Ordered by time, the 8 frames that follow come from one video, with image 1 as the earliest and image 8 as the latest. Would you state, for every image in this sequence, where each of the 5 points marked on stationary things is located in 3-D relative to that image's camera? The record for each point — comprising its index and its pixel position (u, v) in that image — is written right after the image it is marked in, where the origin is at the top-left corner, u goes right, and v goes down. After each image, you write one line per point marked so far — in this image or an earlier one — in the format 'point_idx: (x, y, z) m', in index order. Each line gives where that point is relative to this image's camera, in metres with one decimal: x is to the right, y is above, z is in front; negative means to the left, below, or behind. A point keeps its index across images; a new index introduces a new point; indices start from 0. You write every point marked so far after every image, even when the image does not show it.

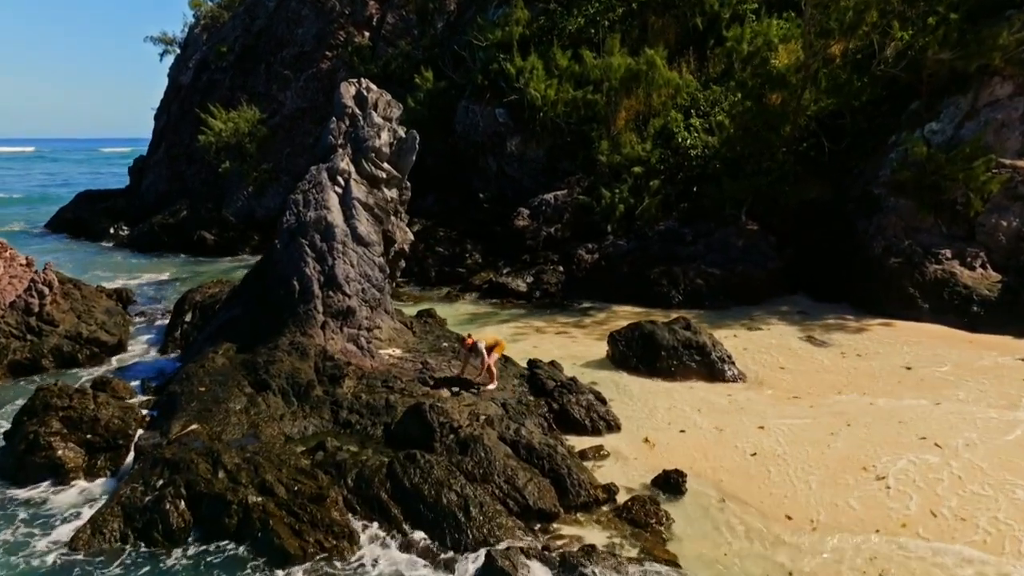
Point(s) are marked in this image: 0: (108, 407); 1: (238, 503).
0: (-6.6, -1.9, +11.6) m
1: (-3.4, -2.7, +8.9) m
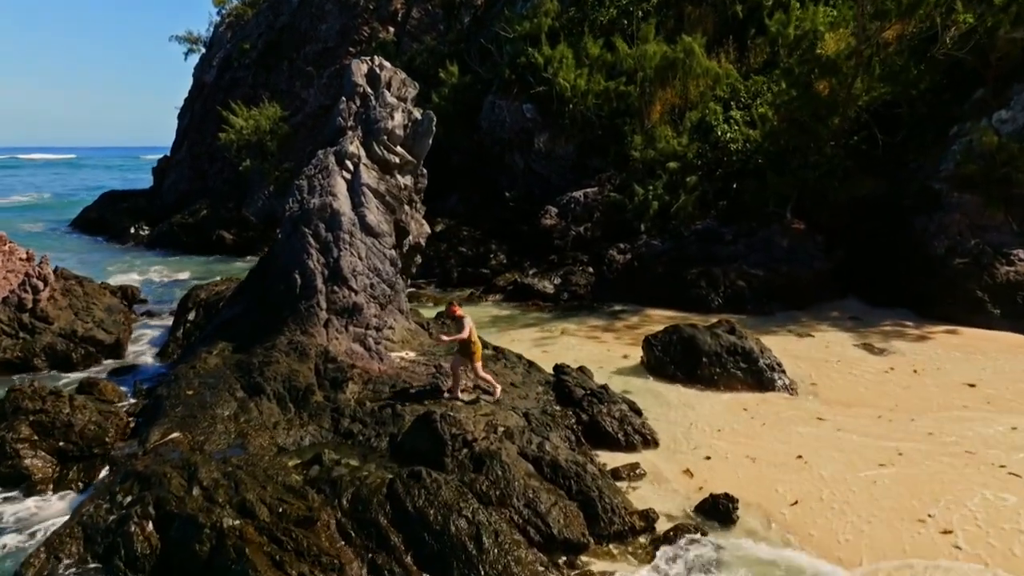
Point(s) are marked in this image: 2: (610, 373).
0: (-6.3, -1.8, +10.4) m
1: (-3.2, -2.5, +7.6) m
2: (+2.0, -1.8, +14.7) m
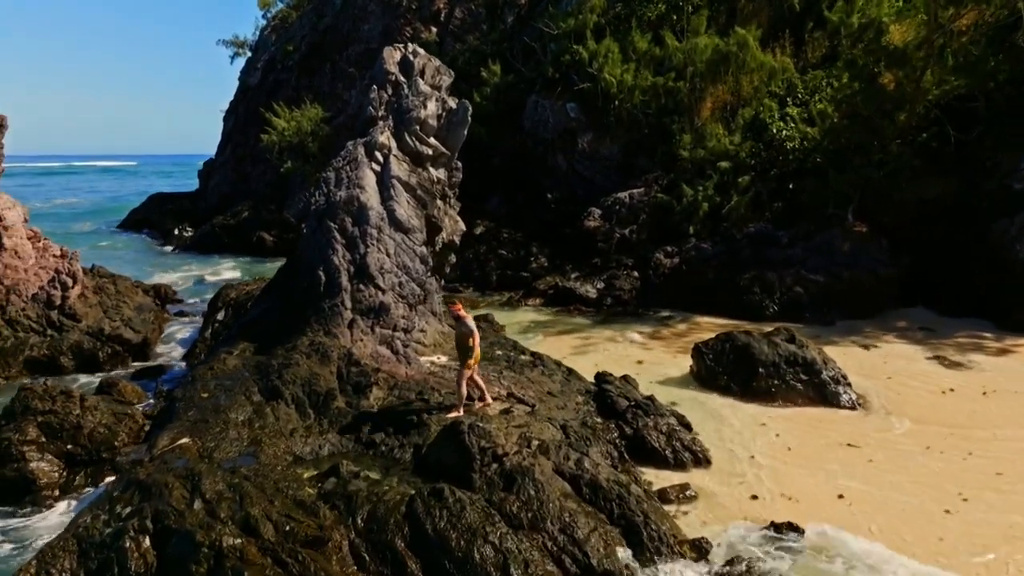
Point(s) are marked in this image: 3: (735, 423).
0: (-5.8, -1.7, +9.8) m
1: (-2.9, -2.5, +6.8) m
2: (+2.8, -1.8, +13.7) m
3: (+3.7, -2.2, +11.7) m
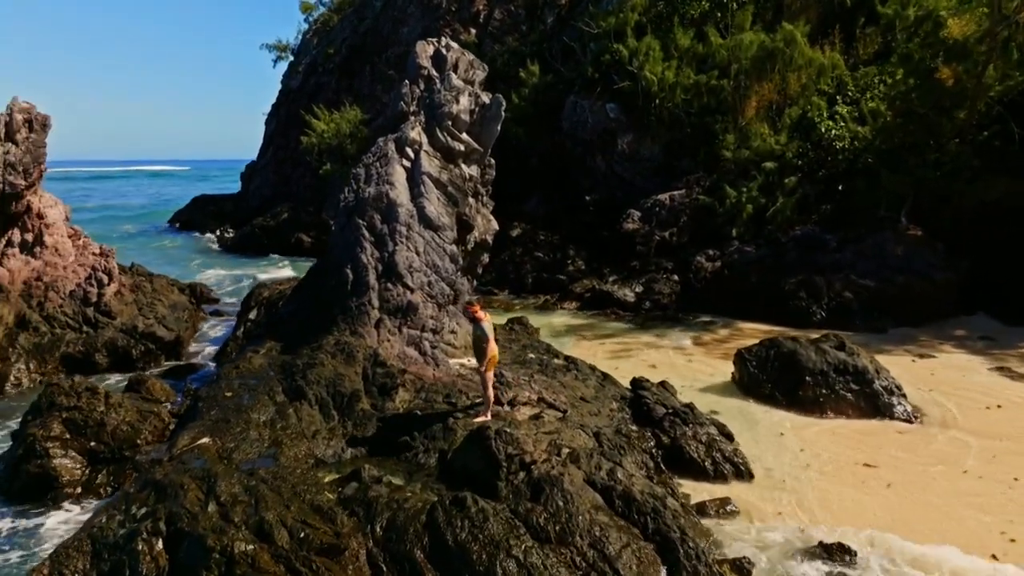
0: (-5.4, -1.7, +9.7) m
1: (-2.7, -2.4, +6.5) m
2: (+3.4, -1.9, +13.1) m
3: (+4.1, -2.3, +11.0) m
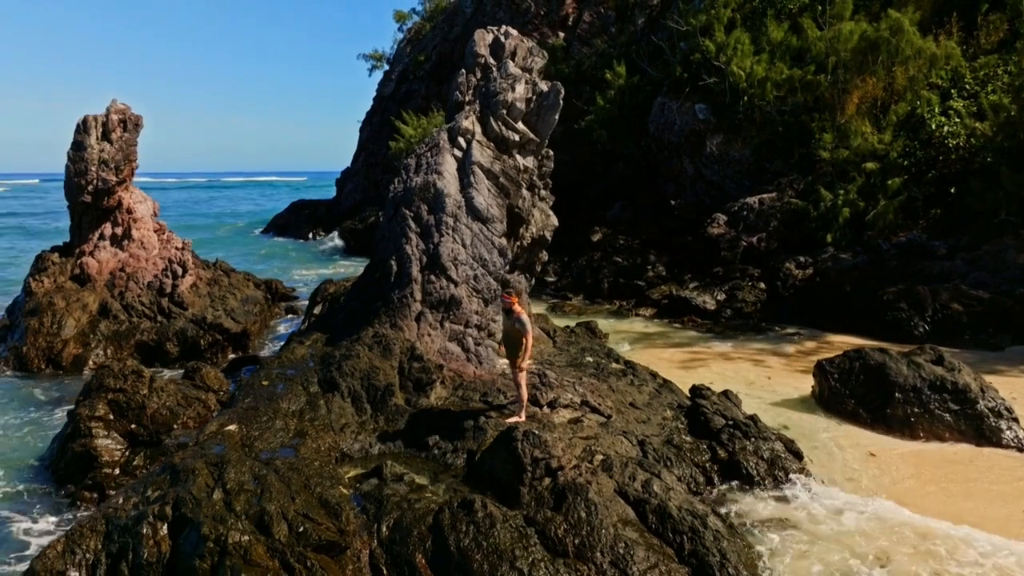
0: (-4.8, -1.5, +9.8) m
1: (-2.6, -2.2, +6.3) m
2: (+4.3, -1.9, +11.9) m
3: (+4.8, -2.3, +9.8) m
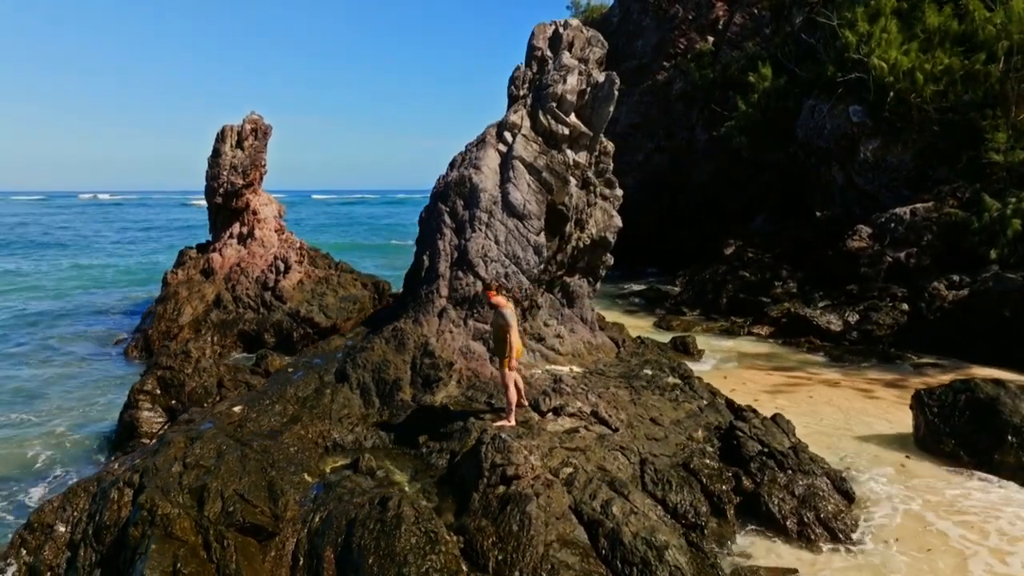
0: (-4.5, -1.3, +10.4) m
1: (-3.2, -2.0, +6.4) m
2: (+4.8, -2.1, +10.1) m
3: (+4.8, -2.4, +8.0) m
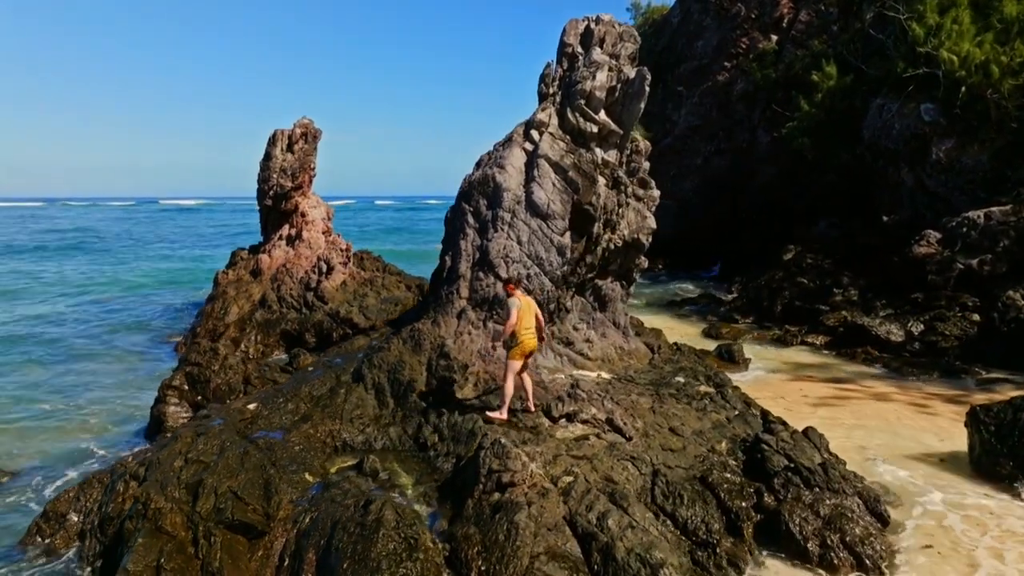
0: (-4.1, -1.2, +10.5) m
1: (-3.3, -1.9, +6.4) m
2: (+5.1, -2.2, +9.4) m
3: (+4.8, -2.5, +7.2) m
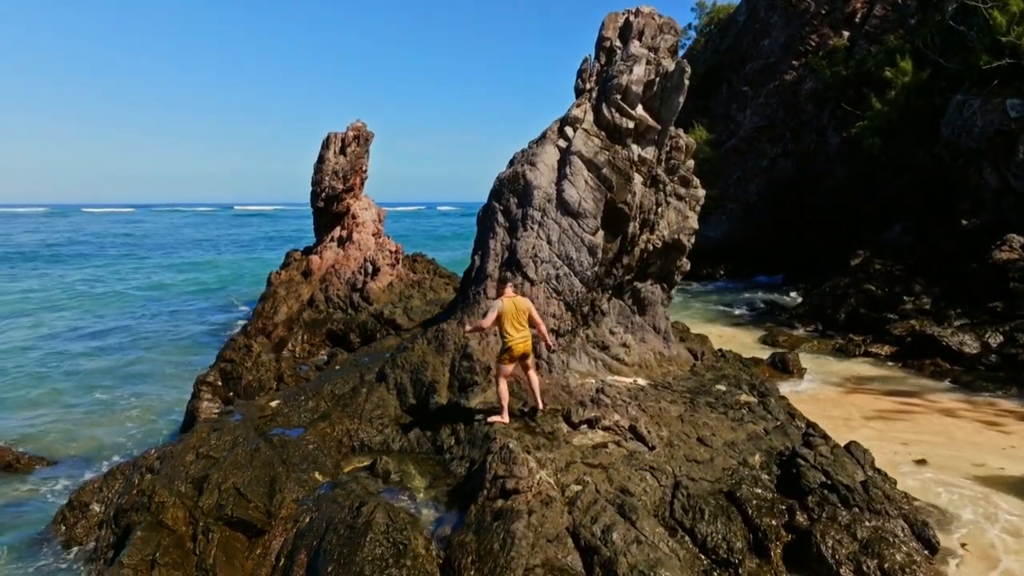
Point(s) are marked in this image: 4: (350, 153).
0: (-3.7, -1.2, +10.6) m
1: (-3.2, -1.9, +6.4) m
2: (+5.4, -2.3, +8.6) m
3: (+4.9, -2.5, +6.5) m
4: (-4.4, +3.6, +19.0) m
